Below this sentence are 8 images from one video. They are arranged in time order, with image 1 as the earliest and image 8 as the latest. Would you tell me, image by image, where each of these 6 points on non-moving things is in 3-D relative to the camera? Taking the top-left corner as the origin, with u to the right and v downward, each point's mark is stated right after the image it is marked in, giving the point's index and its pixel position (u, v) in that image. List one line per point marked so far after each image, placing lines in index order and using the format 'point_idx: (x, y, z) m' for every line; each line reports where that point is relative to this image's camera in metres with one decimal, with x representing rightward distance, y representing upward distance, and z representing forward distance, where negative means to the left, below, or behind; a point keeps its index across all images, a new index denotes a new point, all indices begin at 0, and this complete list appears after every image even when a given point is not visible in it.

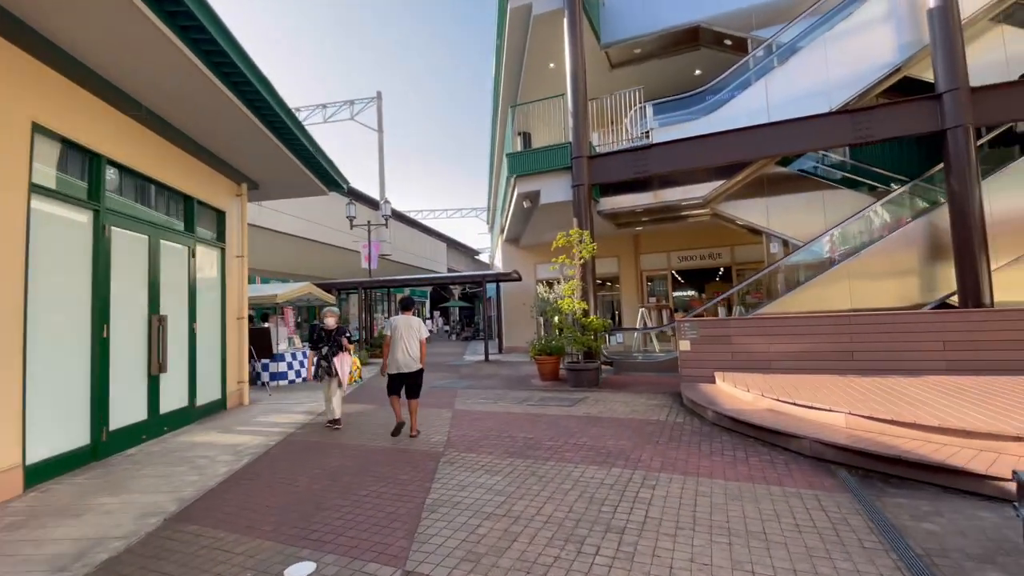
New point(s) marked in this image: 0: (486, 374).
0: (-0.7, -2.3, +12.4) m
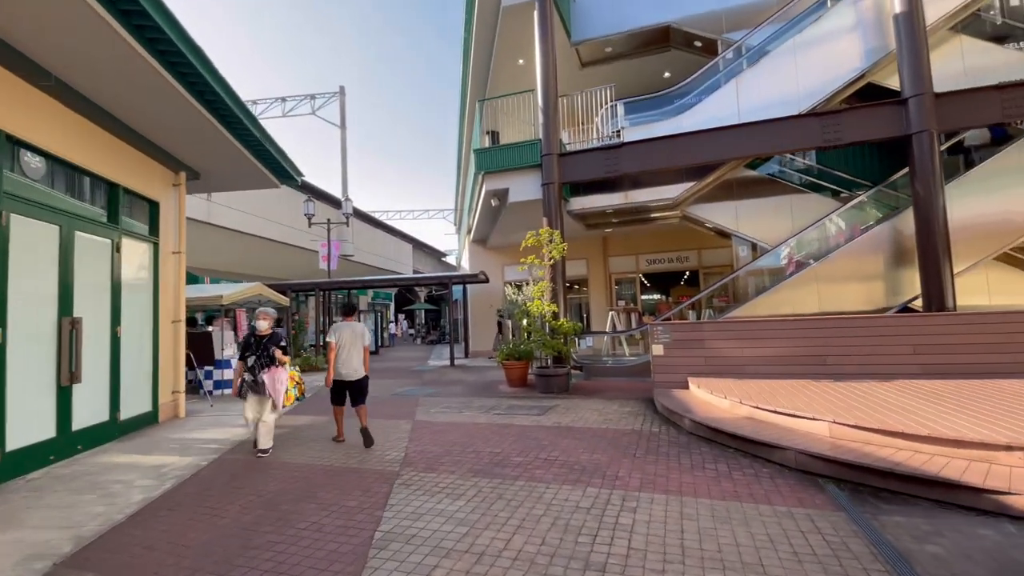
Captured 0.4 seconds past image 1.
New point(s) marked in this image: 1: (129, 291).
0: (-1.5, -2.3, +11.8) m
1: (-6.0, -0.1, +7.4) m
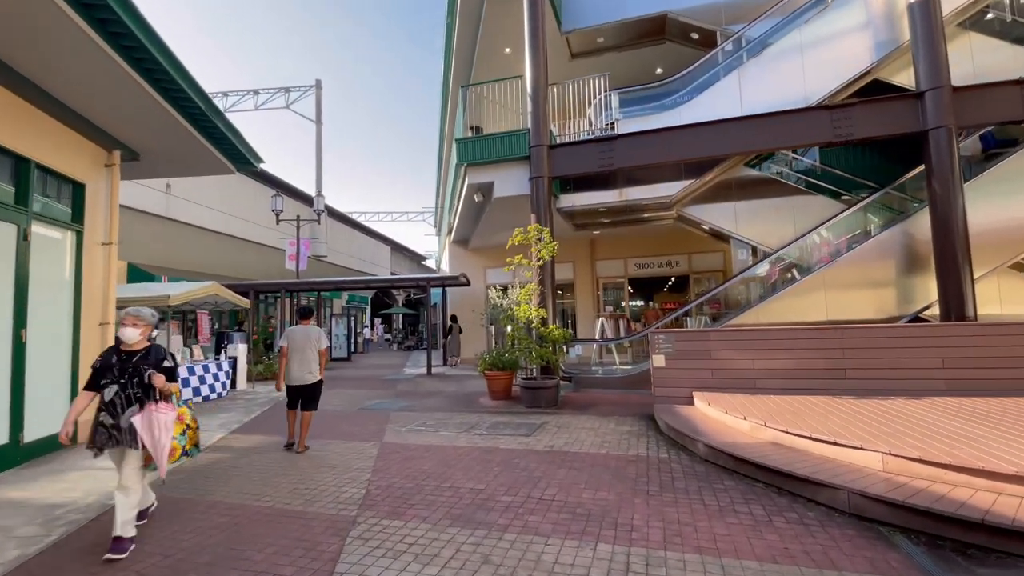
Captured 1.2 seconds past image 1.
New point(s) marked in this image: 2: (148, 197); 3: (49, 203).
0: (-1.9, -2.4, +10.8) m
1: (-6.2, 0.0, +6.2) m
2: (-12.8, +3.1, +16.8) m
3: (-6.1, +1.1, +6.1) m
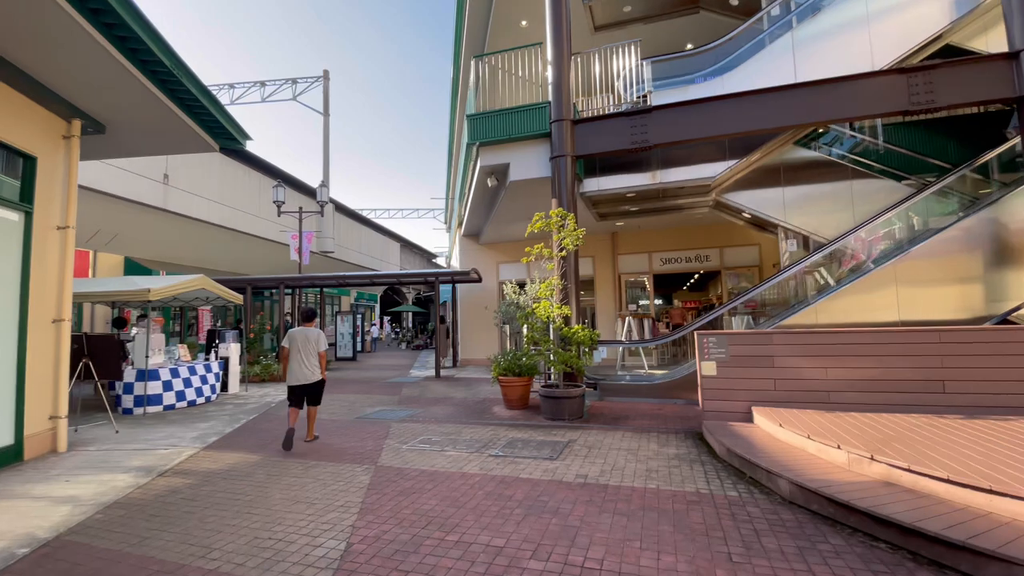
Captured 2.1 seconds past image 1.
0: (-1.6, -2.3, +9.7) m
1: (-5.9, +0.1, +5.2) m
2: (-12.3, +3.3, +15.9) m
3: (-5.8, +1.3, +5.1) m
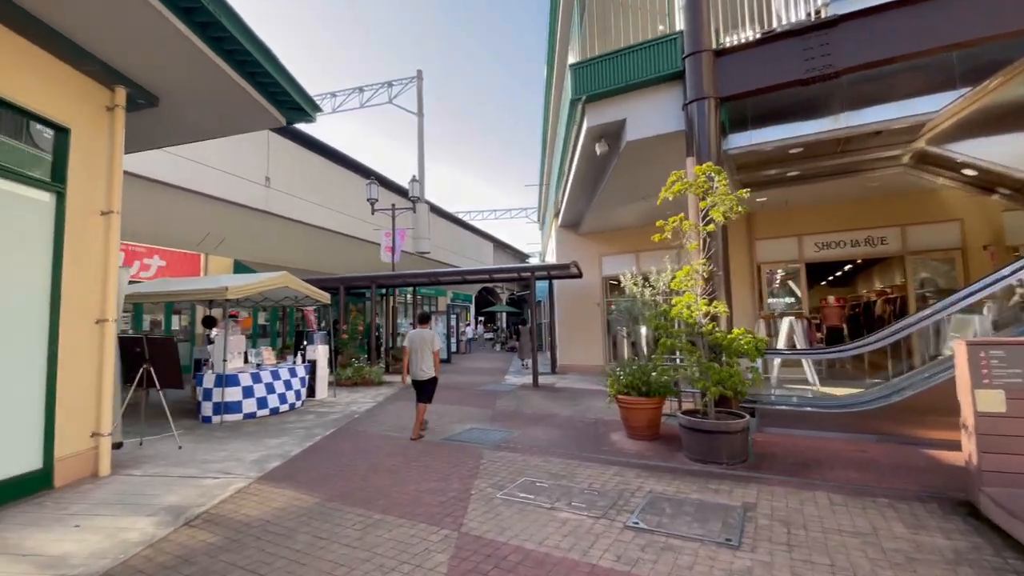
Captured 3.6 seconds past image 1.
0: (+0.4, -2.2, +7.9) m
1: (-4.8, +0.2, +4.4) m
2: (-9.0, +3.3, +16.2) m
3: (-4.7, +1.3, +4.3) m
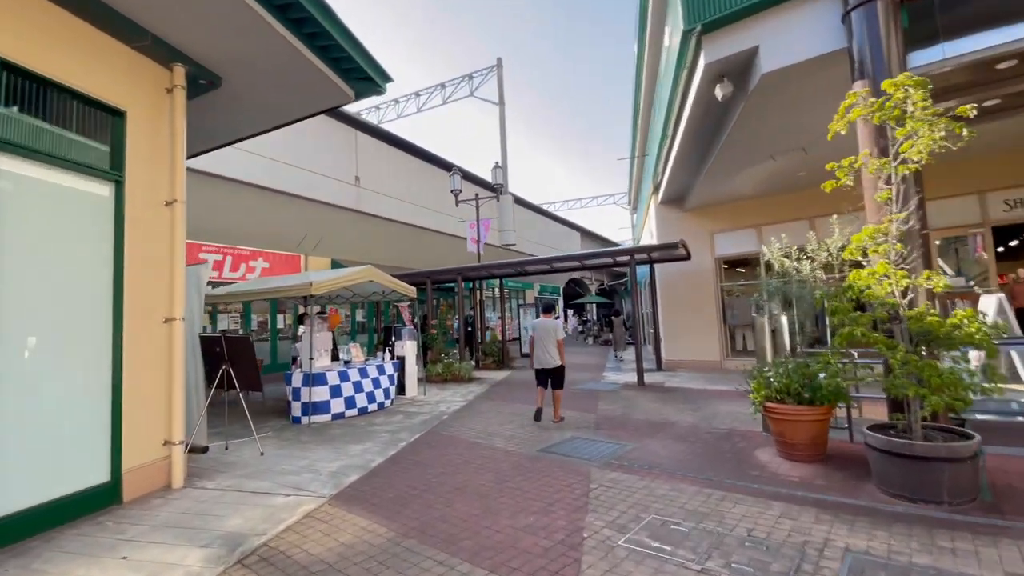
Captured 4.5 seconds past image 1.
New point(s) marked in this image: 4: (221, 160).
0: (+1.9, -1.9, +6.6) m
1: (-3.9, +0.2, +4.1) m
2: (-6.0, +3.3, +16.4) m
3: (-3.9, +1.3, +4.0) m
4: (-8.0, +3.5, +12.9) m
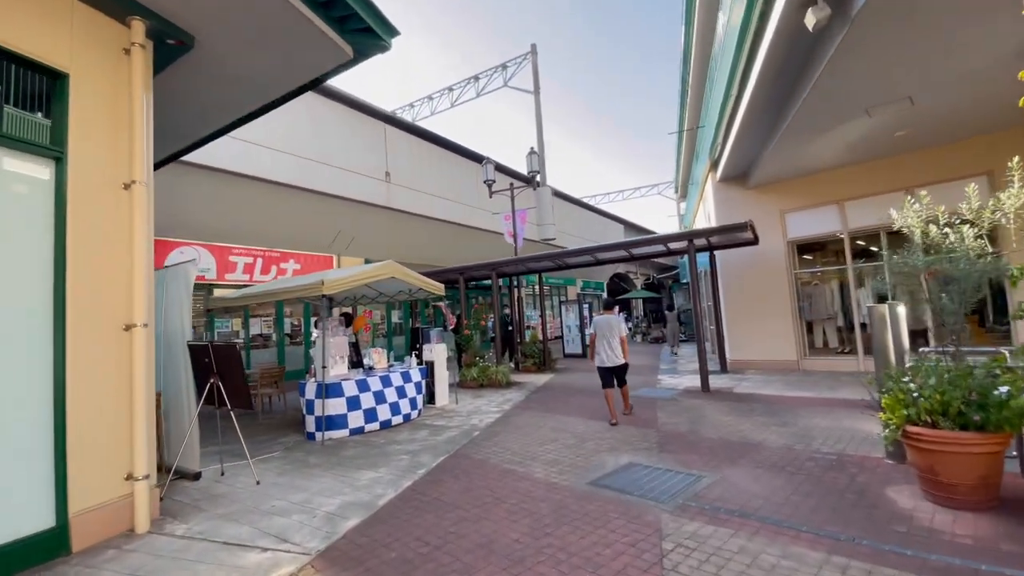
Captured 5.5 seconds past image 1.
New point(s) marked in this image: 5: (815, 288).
0: (+2.4, -1.8, +5.3) m
1: (-3.7, +0.2, +3.3) m
2: (-4.8, +3.3, +15.7) m
3: (-3.7, +1.3, +3.2) m
4: (-7.0, +3.4, +12.4) m
5: (+6.7, 0.0, +10.3) m
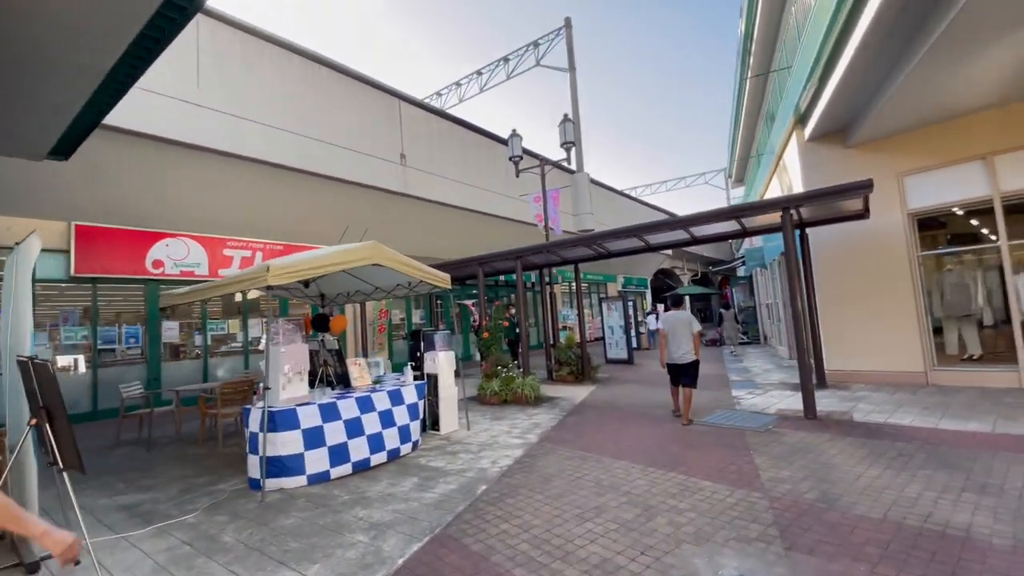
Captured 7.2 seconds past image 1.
0: (+2.5, -1.6, +3.0) m
1: (-3.7, +0.3, +1.5) m
2: (-3.8, +3.4, +14.0) m
3: (-3.7, +1.4, +1.4) m
4: (-6.4, +3.5, +10.9) m
5: (+7.2, +0.2, +7.7) m
